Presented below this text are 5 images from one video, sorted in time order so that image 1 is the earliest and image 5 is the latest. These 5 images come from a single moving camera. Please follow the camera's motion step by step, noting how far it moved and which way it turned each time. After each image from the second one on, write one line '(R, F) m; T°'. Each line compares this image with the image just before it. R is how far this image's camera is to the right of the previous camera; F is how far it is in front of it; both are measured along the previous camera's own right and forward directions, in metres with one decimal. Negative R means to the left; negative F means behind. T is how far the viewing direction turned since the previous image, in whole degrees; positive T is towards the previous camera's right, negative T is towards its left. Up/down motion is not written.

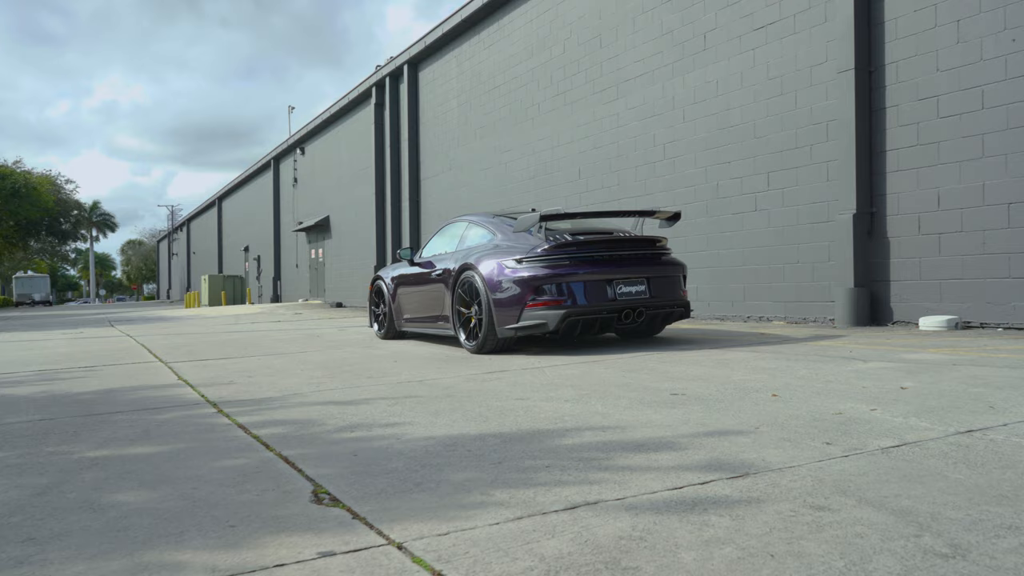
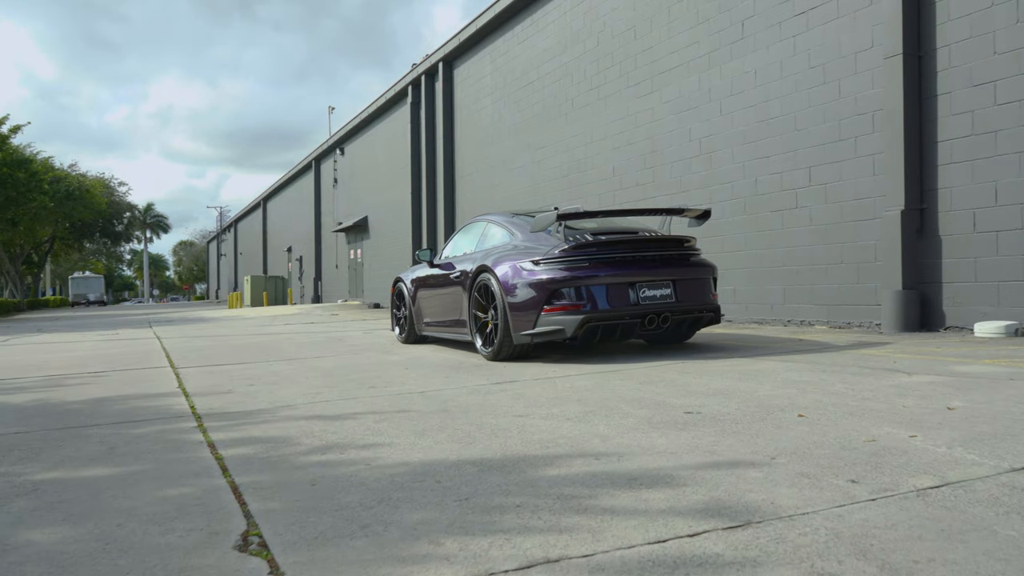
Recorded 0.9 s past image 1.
(+0.2, +0.4) m; -3°
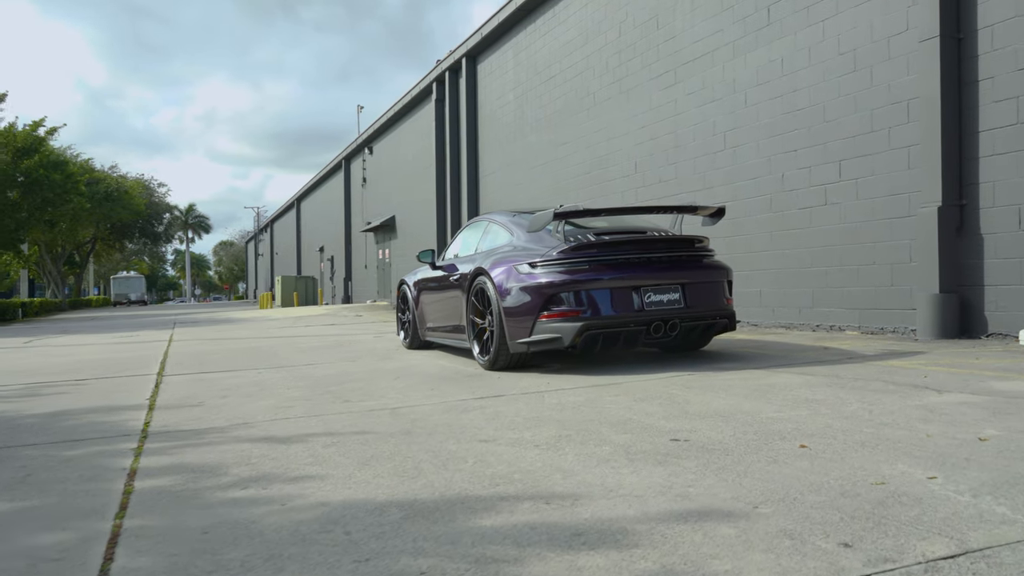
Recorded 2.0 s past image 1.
(+0.3, +0.4) m; -3°
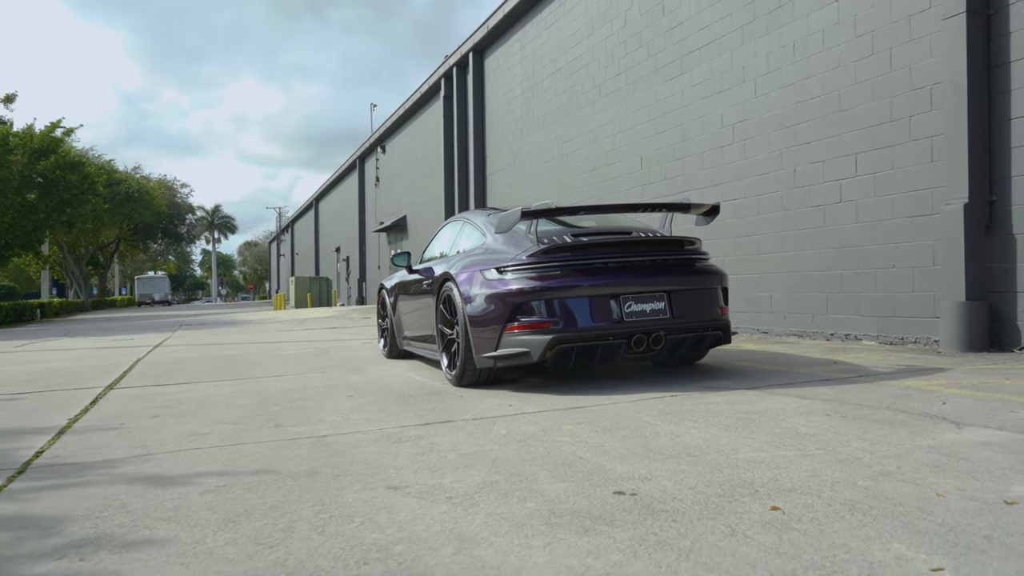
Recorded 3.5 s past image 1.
(+0.3, +0.6) m; -2°
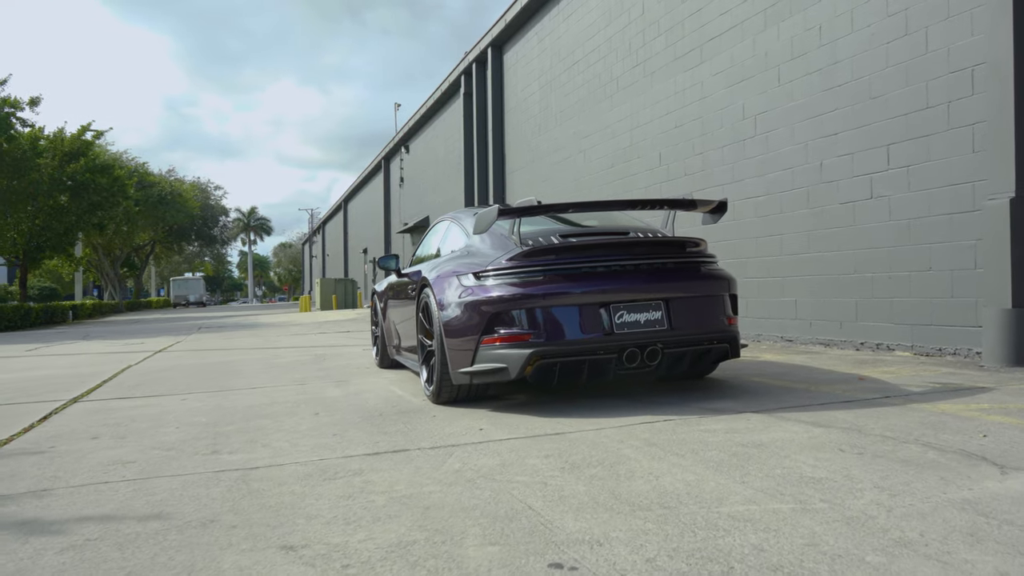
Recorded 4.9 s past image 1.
(+0.3, +0.5) m; -2°
